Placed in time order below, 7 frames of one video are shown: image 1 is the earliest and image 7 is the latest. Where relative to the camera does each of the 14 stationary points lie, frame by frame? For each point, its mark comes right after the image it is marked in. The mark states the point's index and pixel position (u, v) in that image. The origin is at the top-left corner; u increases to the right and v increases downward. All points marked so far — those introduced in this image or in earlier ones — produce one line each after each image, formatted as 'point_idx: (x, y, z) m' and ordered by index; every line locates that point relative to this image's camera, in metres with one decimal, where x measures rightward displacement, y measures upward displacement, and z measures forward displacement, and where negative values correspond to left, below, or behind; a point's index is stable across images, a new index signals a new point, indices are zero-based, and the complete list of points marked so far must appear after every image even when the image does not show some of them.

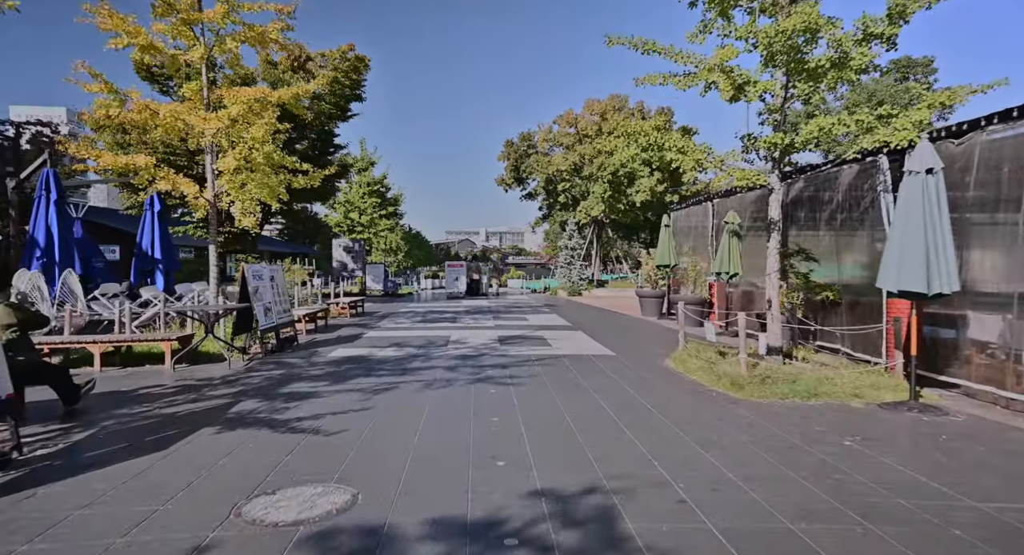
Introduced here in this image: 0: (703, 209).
0: (+4.7, +1.7, +14.1) m
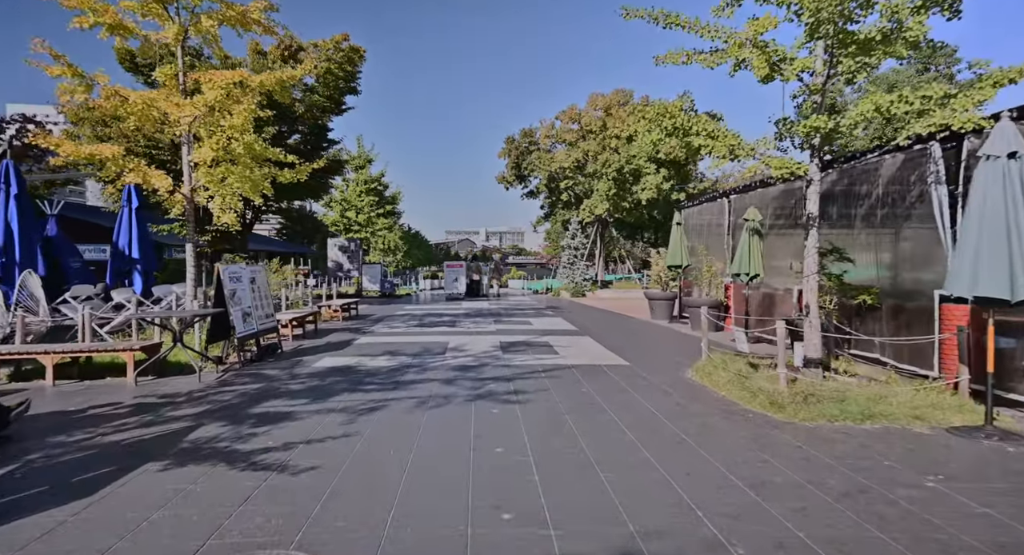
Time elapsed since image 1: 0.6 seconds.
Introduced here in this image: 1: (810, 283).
0: (+4.7, +1.6, +13.3) m
1: (+3.4, -0.1, +6.6) m
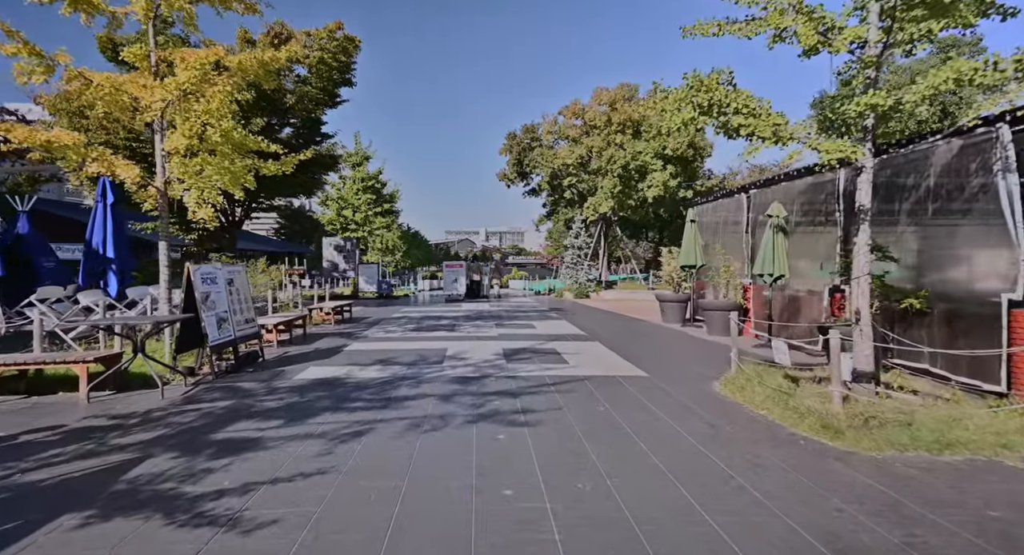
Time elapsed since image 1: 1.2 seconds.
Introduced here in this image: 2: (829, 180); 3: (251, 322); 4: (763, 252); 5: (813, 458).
0: (+4.8, +1.6, +12.5) m
1: (+3.4, -0.1, +5.7) m
2: (+4.9, +1.5, +9.0) m
3: (-3.8, -0.6, +8.5) m
4: (+4.3, +0.4, +9.9) m
5: (+2.2, -1.3, +4.3) m
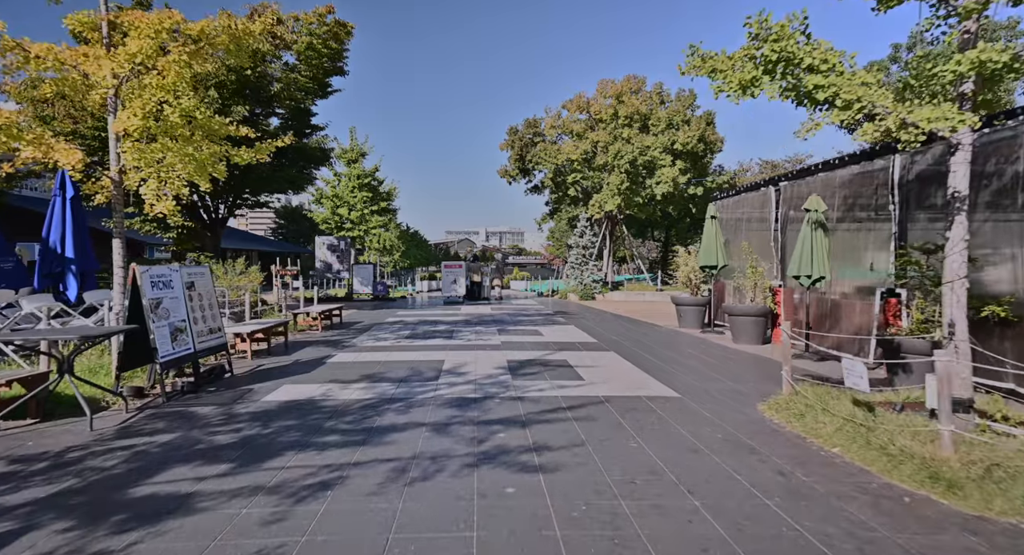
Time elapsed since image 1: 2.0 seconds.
0: (+4.9, +1.6, +11.3) m
1: (+3.5, -0.1, +4.6) m
2: (+5.0, +1.5, +7.9) m
3: (-3.7, -0.7, +7.4) m
4: (+4.3, +0.4, +8.8) m
5: (+2.3, -1.4, +3.2) m
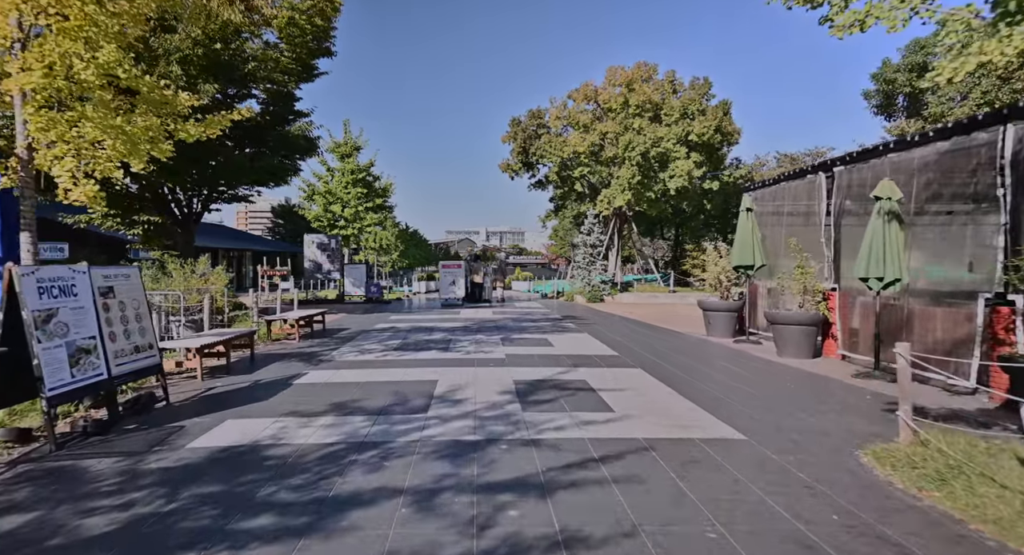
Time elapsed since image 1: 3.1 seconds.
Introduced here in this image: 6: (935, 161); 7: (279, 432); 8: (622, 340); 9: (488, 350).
0: (+5.0, +1.6, +9.8) m
1: (+3.6, -0.1, +3.0) m
2: (+5.1, +1.5, +6.3) m
3: (-3.6, -0.7, +5.8) m
4: (+4.4, +0.4, +7.2) m
5: (+2.4, -1.4, +1.6) m
6: (+5.0, +1.4, +6.9) m
7: (-2.0, -1.3, +5.0) m
8: (+2.2, -1.3, +11.9) m
9: (-0.4, -1.2, +9.7) m
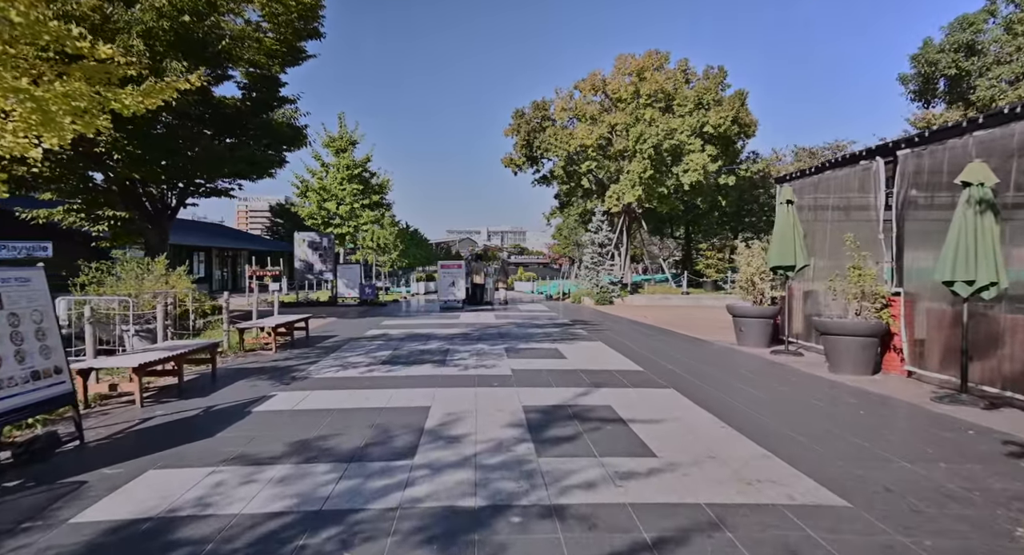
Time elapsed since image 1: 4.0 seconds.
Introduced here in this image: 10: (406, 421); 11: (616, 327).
0: (+5.0, +1.5, +8.4) m
1: (+3.7, -0.2, +1.7) m
2: (+5.2, +1.4, +5.0) m
3: (-3.5, -0.7, +4.5) m
4: (+4.5, +0.3, +5.9) m
5: (+2.5, -1.4, +0.3) m
6: (+5.1, +1.3, +5.6) m
7: (-1.9, -1.3, +3.7) m
8: (+2.3, -1.3, +10.6) m
9: (-0.3, -1.3, +8.4) m
10: (-1.0, -1.3, +5.3) m
11: (+2.4, -1.2, +13.8) m
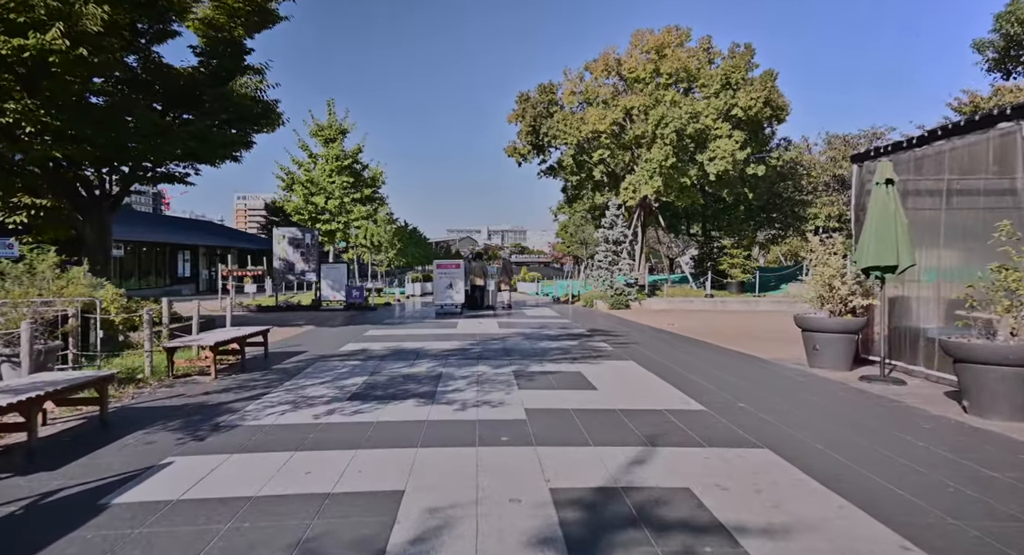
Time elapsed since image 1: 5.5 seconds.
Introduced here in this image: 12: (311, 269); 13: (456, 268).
0: (+5.2, +1.5, +6.2) m
1: (+3.8, -0.2, -0.5) m
2: (+5.3, +1.4, +2.8) m
3: (-3.4, -0.8, +2.3) m
4: (+4.7, +0.3, +3.7) m
5: (+2.6, -1.5, -1.9) m
6: (+5.3, +1.3, +3.4) m
7: (-1.8, -1.4, +1.5) m
8: (+2.5, -1.3, +8.3) m
9: (-0.2, -1.3, +6.2) m
10: (-0.8, -1.3, +3.1) m
11: (+2.6, -1.2, +11.6) m
12: (-6.6, +0.3, +19.2) m
13: (-1.8, +0.3, +19.1) m
